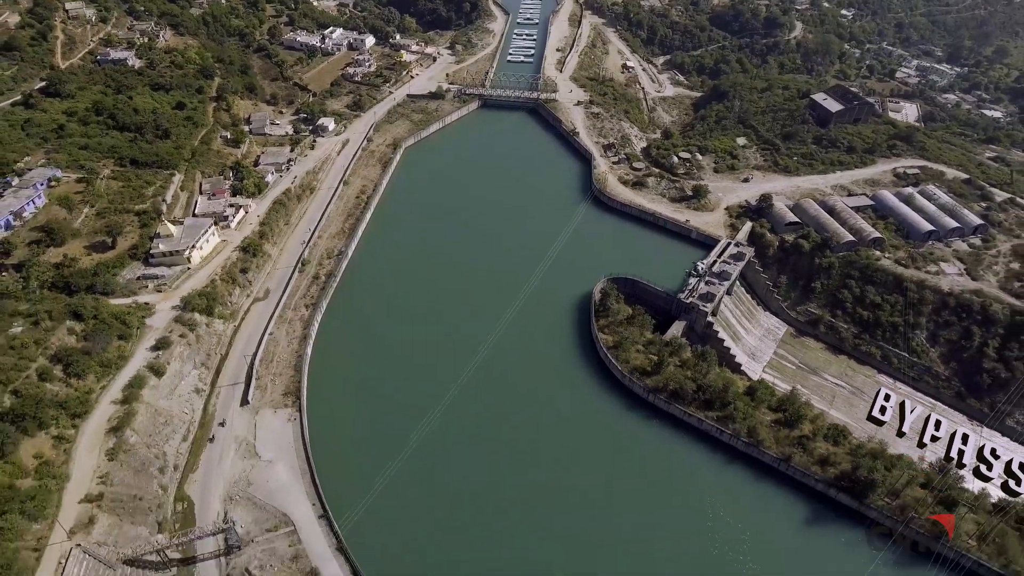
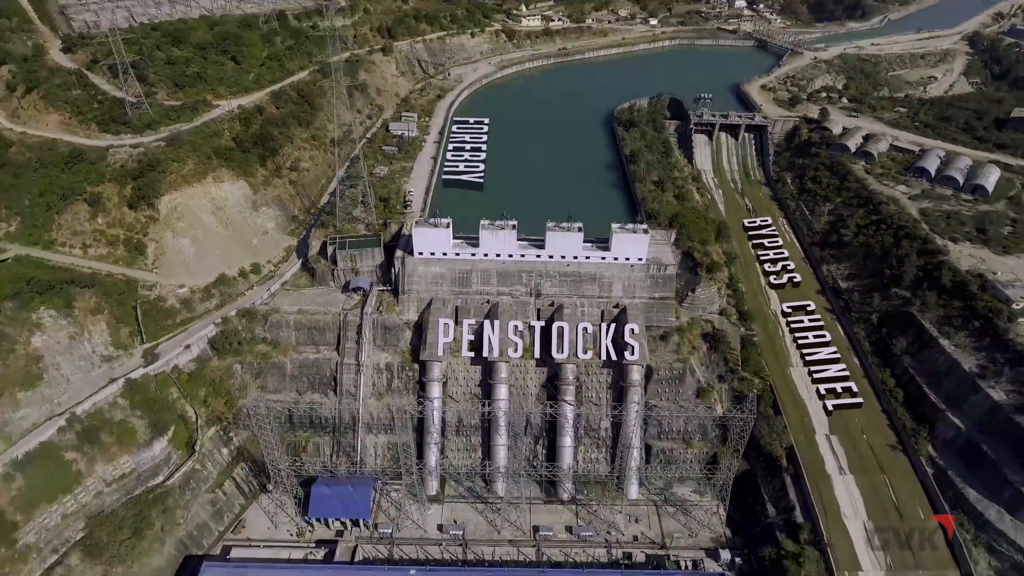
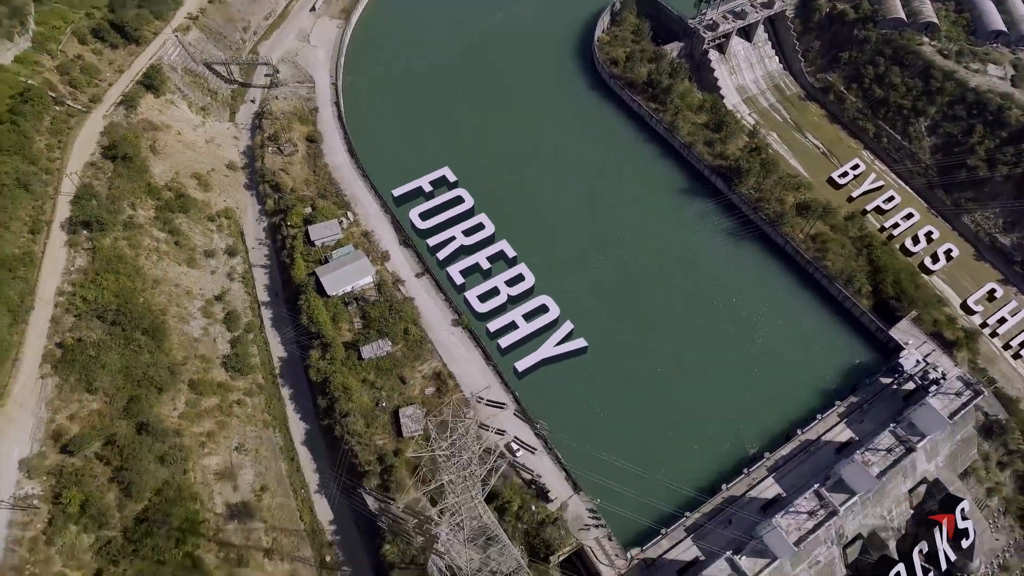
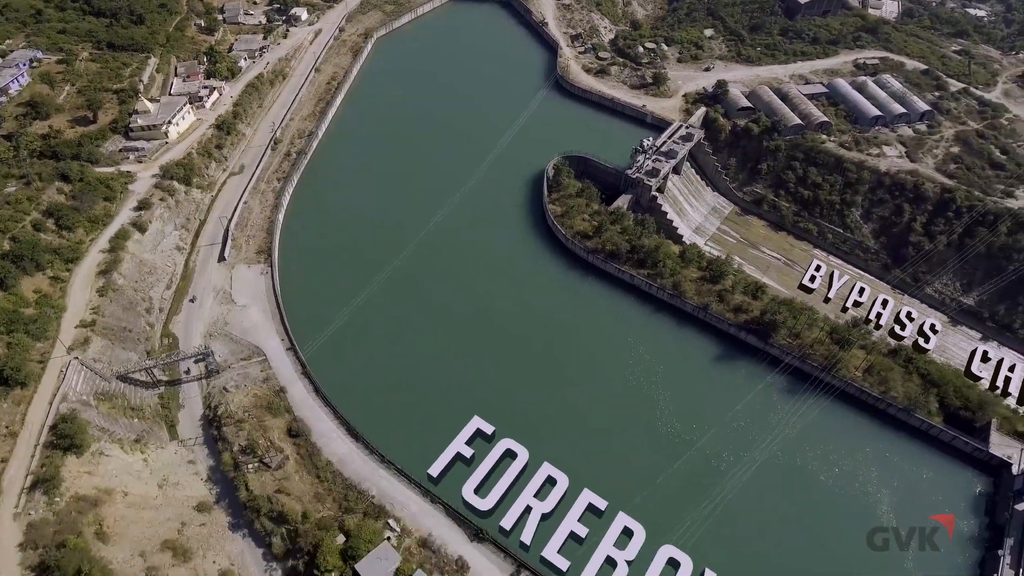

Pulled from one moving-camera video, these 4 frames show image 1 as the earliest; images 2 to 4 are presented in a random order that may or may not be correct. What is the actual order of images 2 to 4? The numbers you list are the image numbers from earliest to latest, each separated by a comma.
4, 3, 2
